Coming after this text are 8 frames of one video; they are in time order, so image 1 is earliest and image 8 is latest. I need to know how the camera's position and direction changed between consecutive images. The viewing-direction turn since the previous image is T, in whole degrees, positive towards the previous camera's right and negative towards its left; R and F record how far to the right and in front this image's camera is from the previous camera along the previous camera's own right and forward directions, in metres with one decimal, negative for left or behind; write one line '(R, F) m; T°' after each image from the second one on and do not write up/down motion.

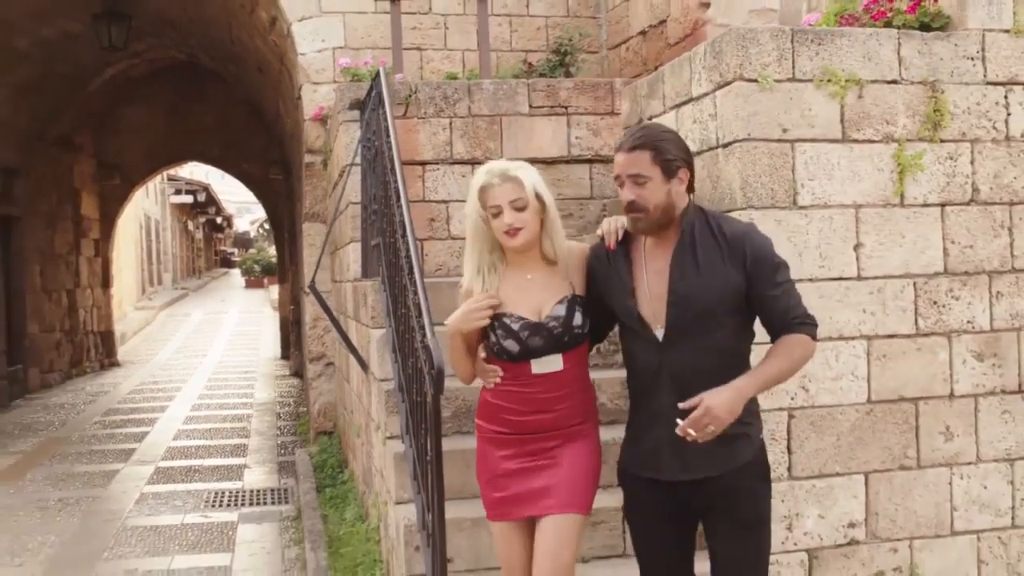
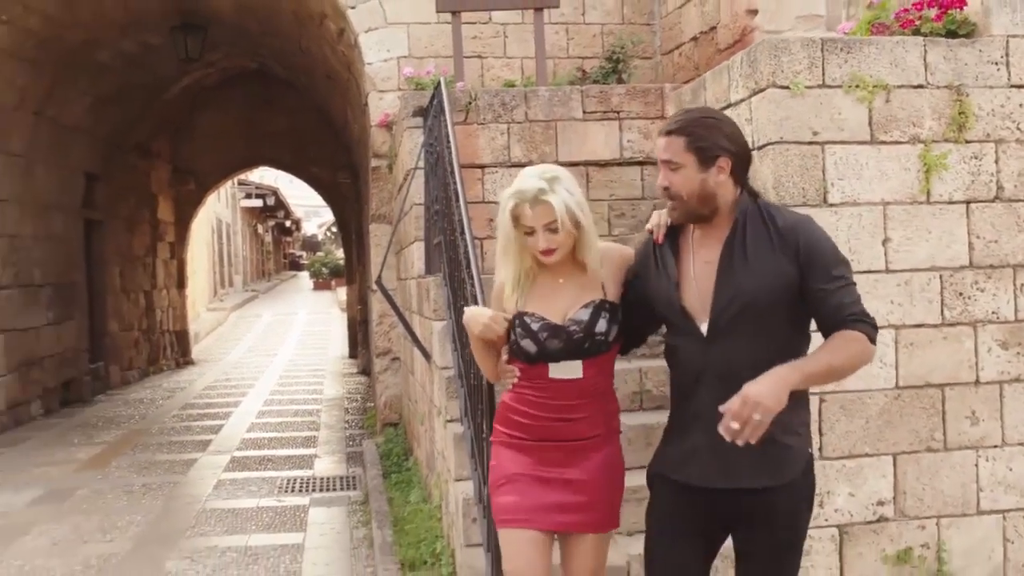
(0.0, -0.2) m; -3°
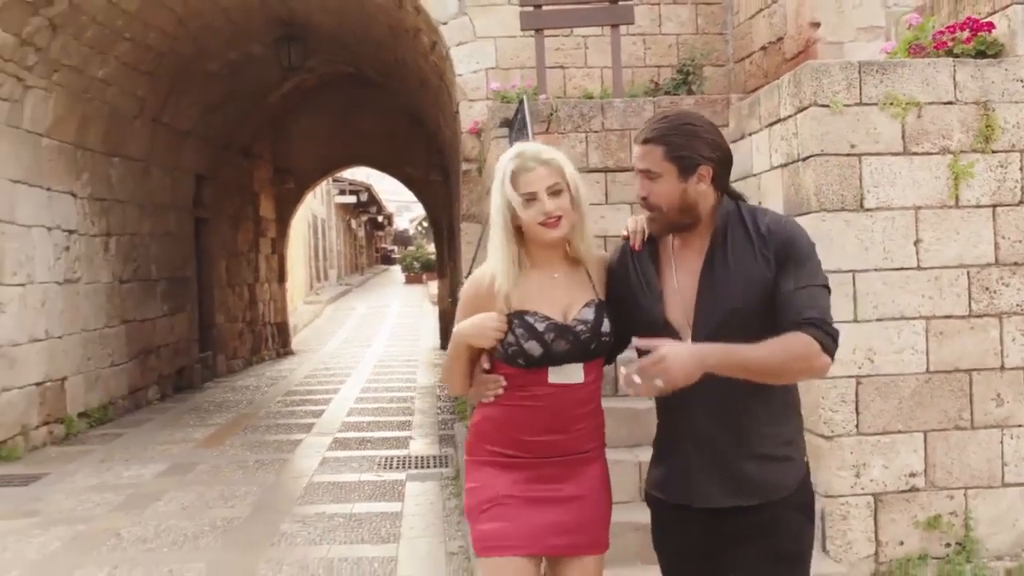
(+0.1, -0.4) m; -4°
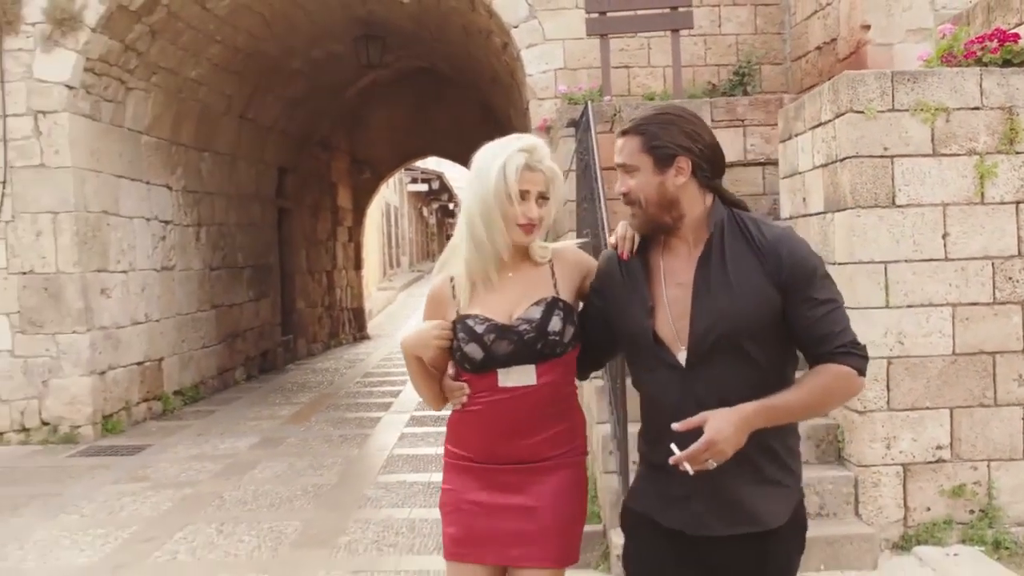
(0.0, -0.4) m; -3°
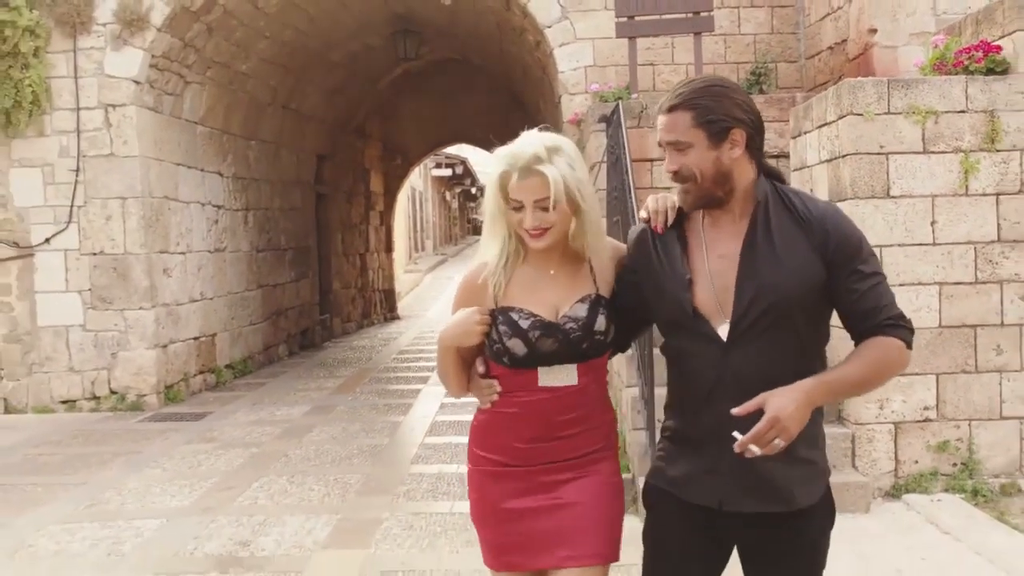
(-0.1, -0.5) m; -1°
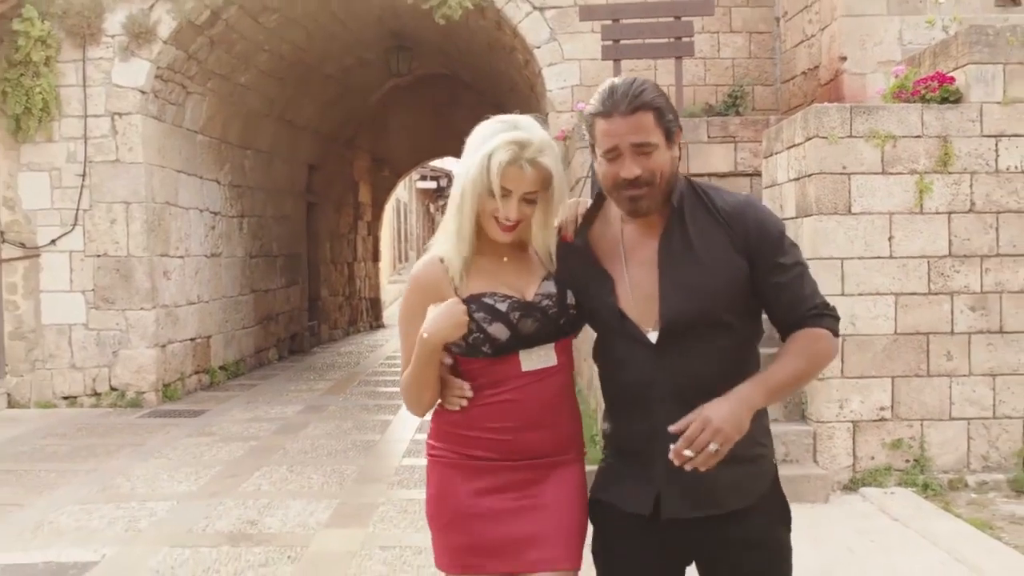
(0.0, -0.3) m; +1°
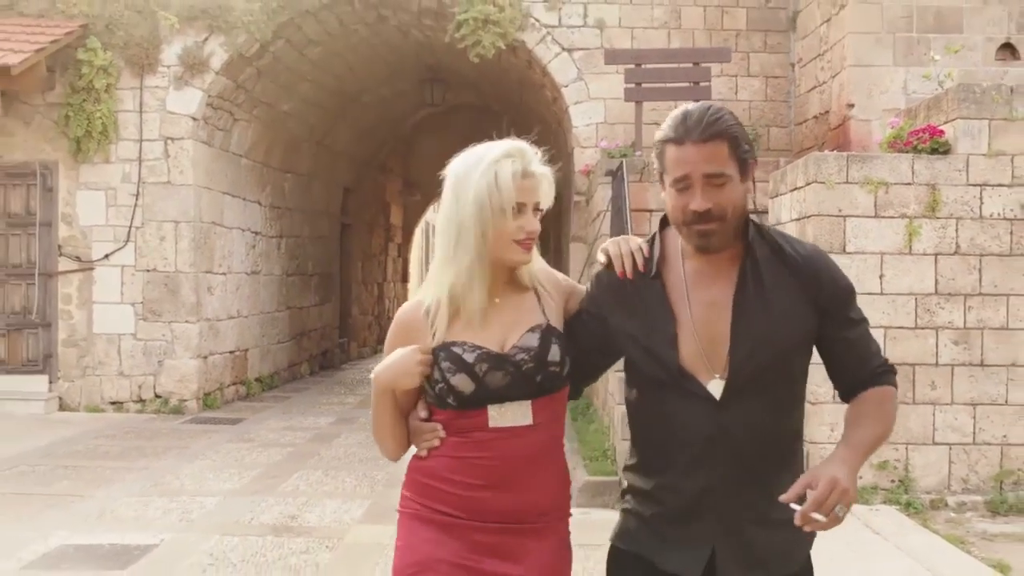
(0.0, -0.5) m; -1°
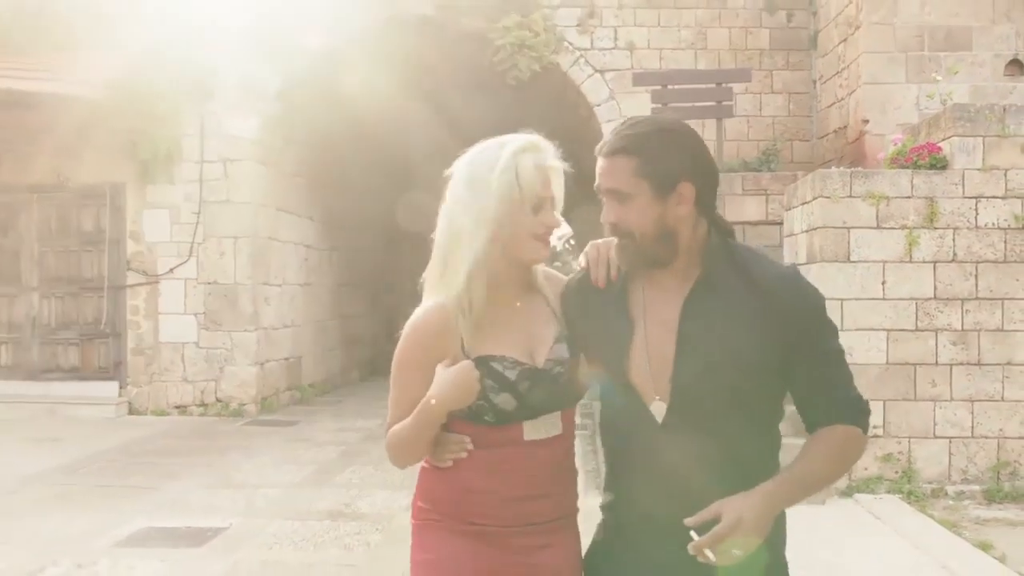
(+0.1, -0.5) m; -2°
